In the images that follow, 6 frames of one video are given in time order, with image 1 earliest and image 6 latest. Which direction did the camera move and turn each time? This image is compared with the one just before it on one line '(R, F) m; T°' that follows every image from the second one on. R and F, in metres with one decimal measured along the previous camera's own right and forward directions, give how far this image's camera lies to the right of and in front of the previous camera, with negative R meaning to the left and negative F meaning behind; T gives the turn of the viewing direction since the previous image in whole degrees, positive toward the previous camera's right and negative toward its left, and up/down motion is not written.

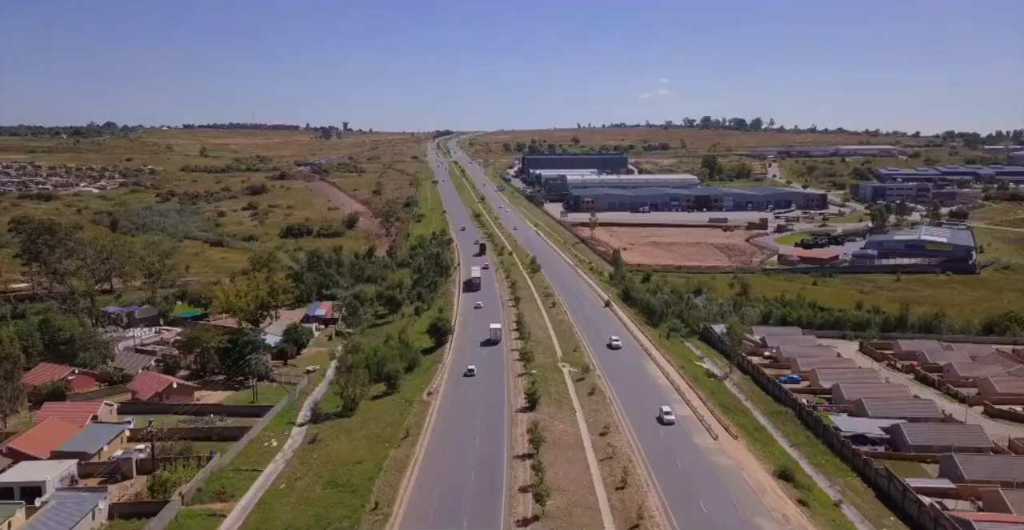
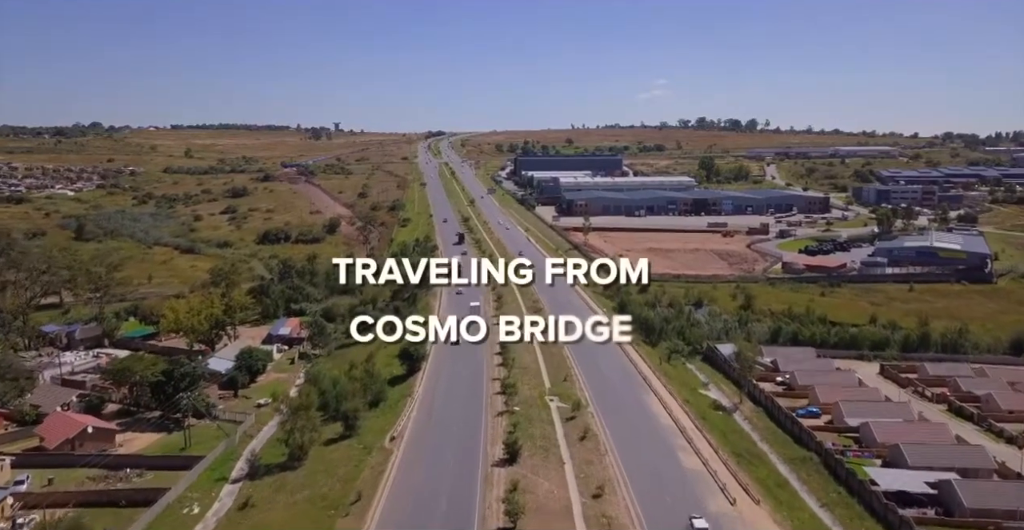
(+0.5, +3.4) m; 0°
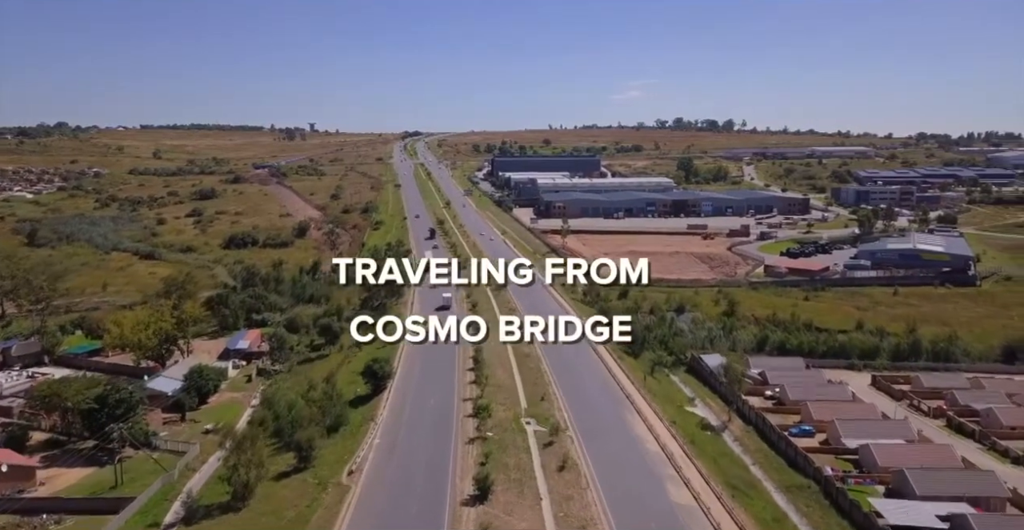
(+0.2, +1.8) m; +2°
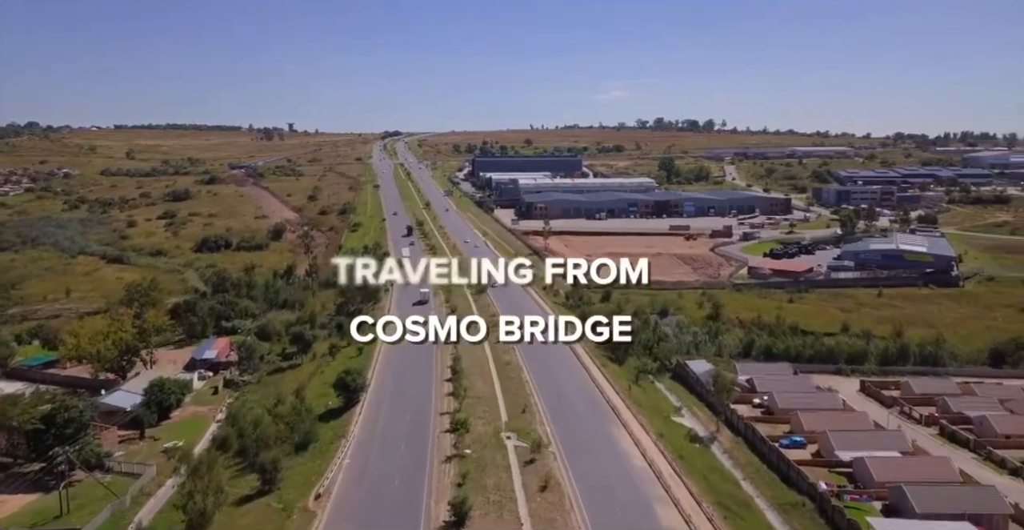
(+0.1, +1.1) m; +1°
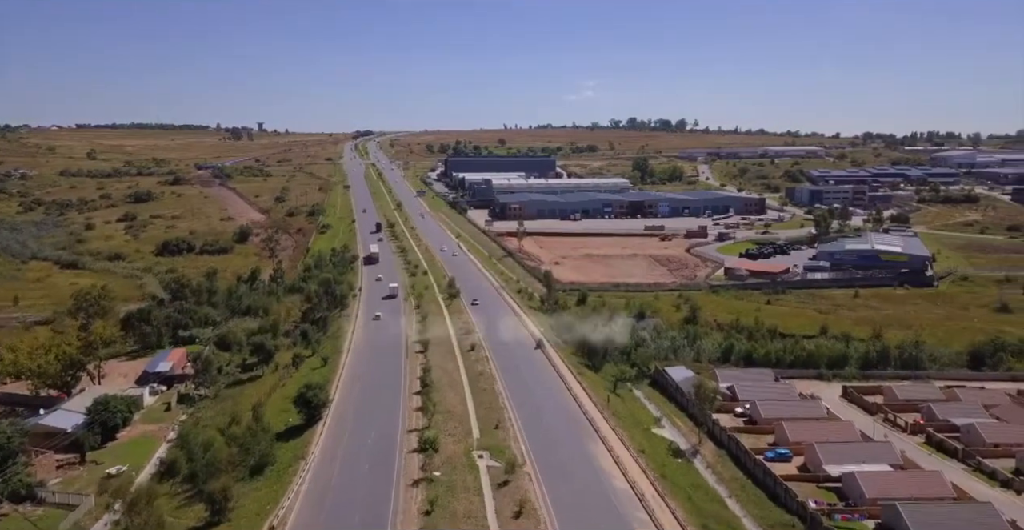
(+0.1, +1.2) m; +2°
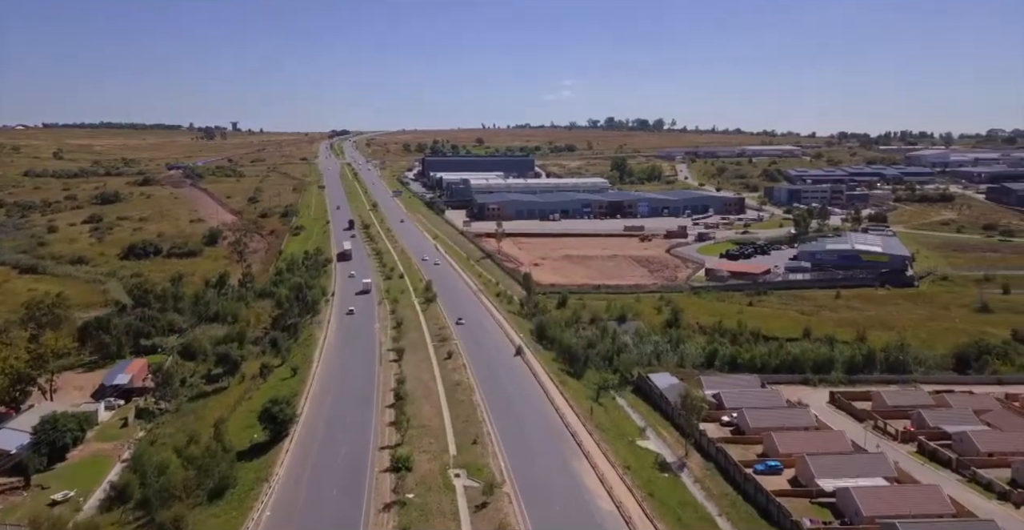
(0.0, +1.1) m; +2°
